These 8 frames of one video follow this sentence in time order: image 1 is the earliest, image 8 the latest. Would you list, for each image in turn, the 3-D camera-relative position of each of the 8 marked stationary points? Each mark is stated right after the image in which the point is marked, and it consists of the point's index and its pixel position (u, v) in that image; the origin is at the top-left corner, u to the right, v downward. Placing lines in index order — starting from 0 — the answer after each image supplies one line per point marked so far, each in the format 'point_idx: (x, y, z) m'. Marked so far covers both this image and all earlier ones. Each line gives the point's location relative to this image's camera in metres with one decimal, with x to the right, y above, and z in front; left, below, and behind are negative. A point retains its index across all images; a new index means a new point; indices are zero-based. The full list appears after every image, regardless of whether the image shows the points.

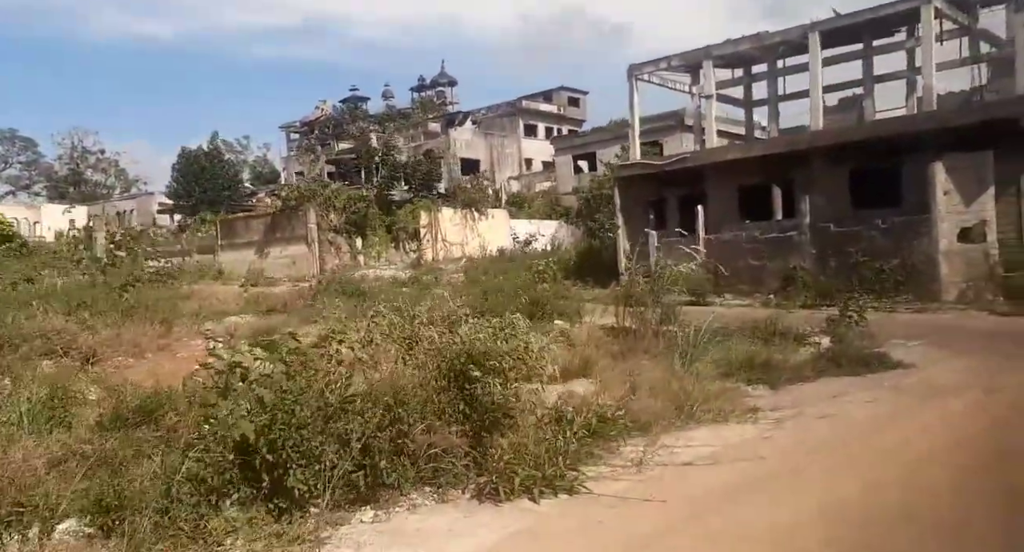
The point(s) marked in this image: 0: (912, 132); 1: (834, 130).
0: (+8.0, +3.0, +18.6) m
1: (+6.8, +3.2, +19.6) m
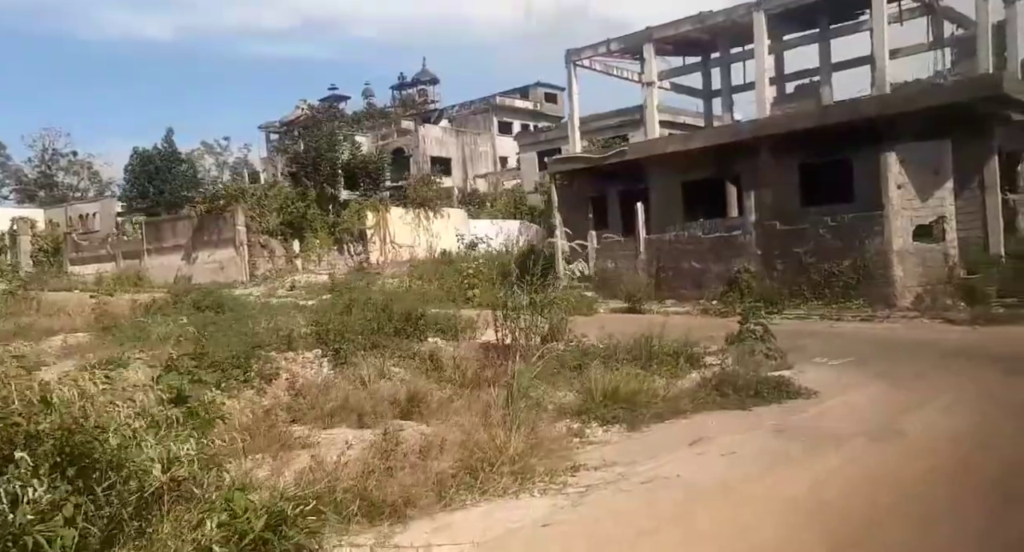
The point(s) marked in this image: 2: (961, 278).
0: (+6.4, +2.9, +16.9) m
1: (+5.1, +3.1, +17.8) m
2: (+7.9, 0.0, +16.0) m
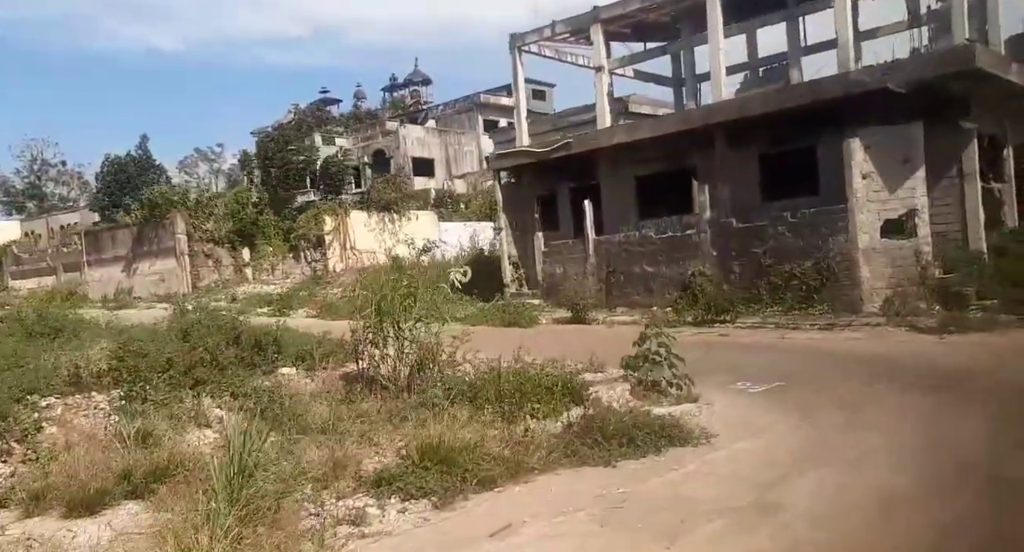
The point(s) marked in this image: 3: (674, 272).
0: (+5.1, +2.9, +15.1) m
1: (+3.8, +3.1, +16.1) m
2: (+6.6, 0.0, +14.2) m
3: (+3.0, +0.1, +16.9) m
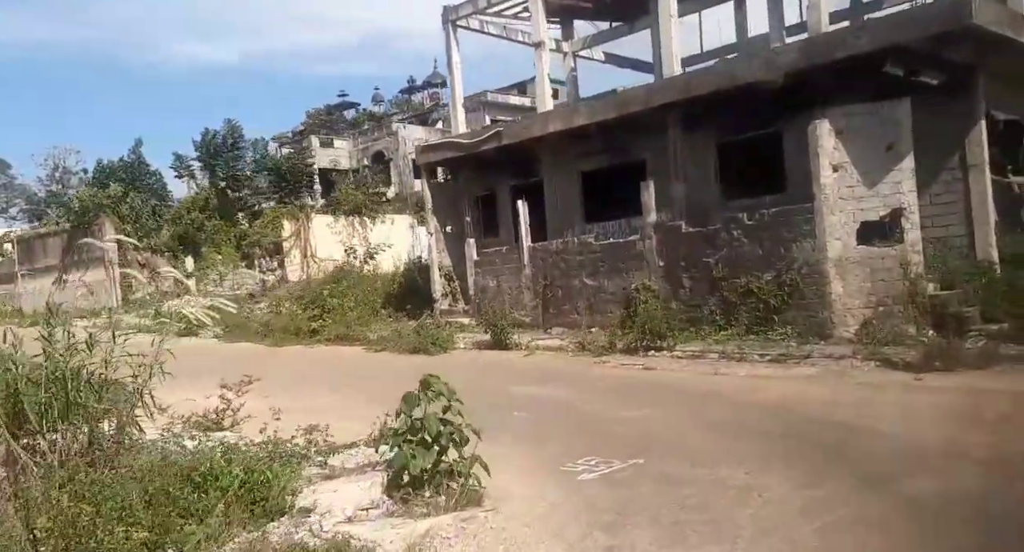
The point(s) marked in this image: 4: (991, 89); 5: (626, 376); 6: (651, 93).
0: (+3.6, +2.7, +12.2) m
1: (+2.4, +2.8, +13.2) m
2: (+5.1, -0.2, +11.2) m
3: (+1.6, -0.2, +14.0) m
4: (+6.5, +2.6, +12.5) m
5: (+1.3, -1.1, +10.3) m
6: (+2.1, +2.7, +13.5) m
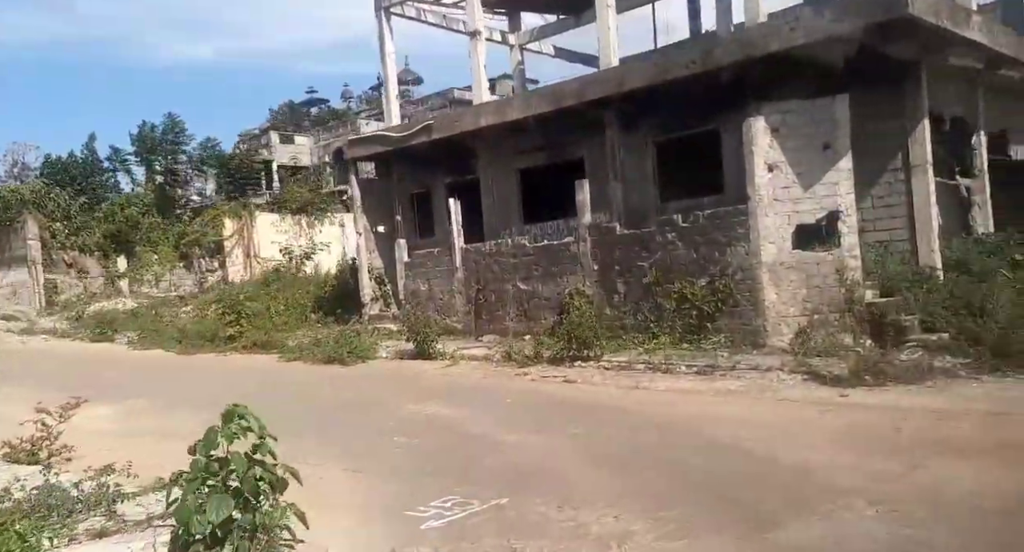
0: (+2.6, +2.6, +11.5) m
1: (+1.3, +2.8, +12.5) m
2: (+4.1, -0.3, +10.6) m
3: (+0.6, -0.2, +13.3) m
4: (+5.5, +2.5, +12.0) m
5: (+0.3, -1.1, +9.6) m
6: (+1.0, +2.7, +12.8) m
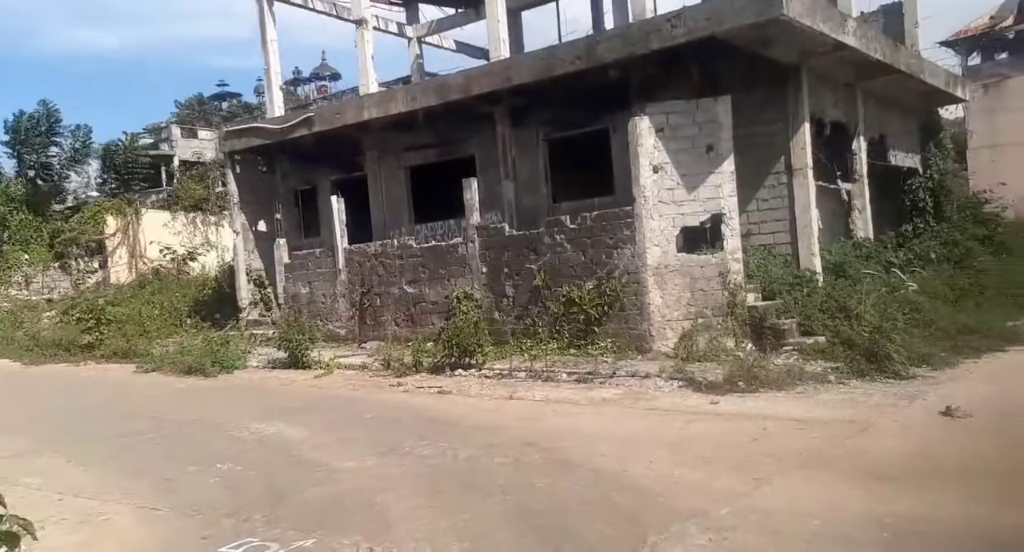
0: (+1.1, +2.6, +11.2) m
1: (-0.2, +2.7, +12.1) m
2: (+2.7, -0.3, +10.5) m
3: (-1.1, -0.3, +12.8) m
4: (+3.9, +2.4, +11.9) m
5: (-1.0, -1.2, +9.1) m
6: (-0.6, +2.6, +12.4) m
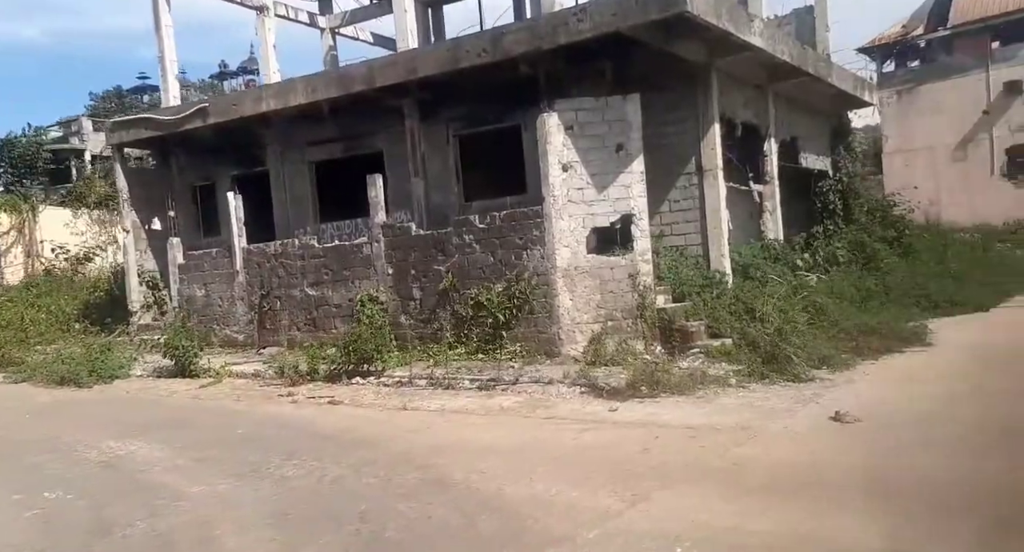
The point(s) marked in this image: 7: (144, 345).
0: (-0.1, +2.5, +10.8) m
1: (-1.4, +2.7, +11.6) m
2: (+1.6, -0.4, +10.2) m
3: (-2.3, -0.3, +12.3) m
4: (+2.7, +2.4, +11.7) m
5: (-2.0, -1.2, +8.5) m
6: (-1.8, +2.6, +11.9) m
7: (-4.8, -0.9, +12.0) m
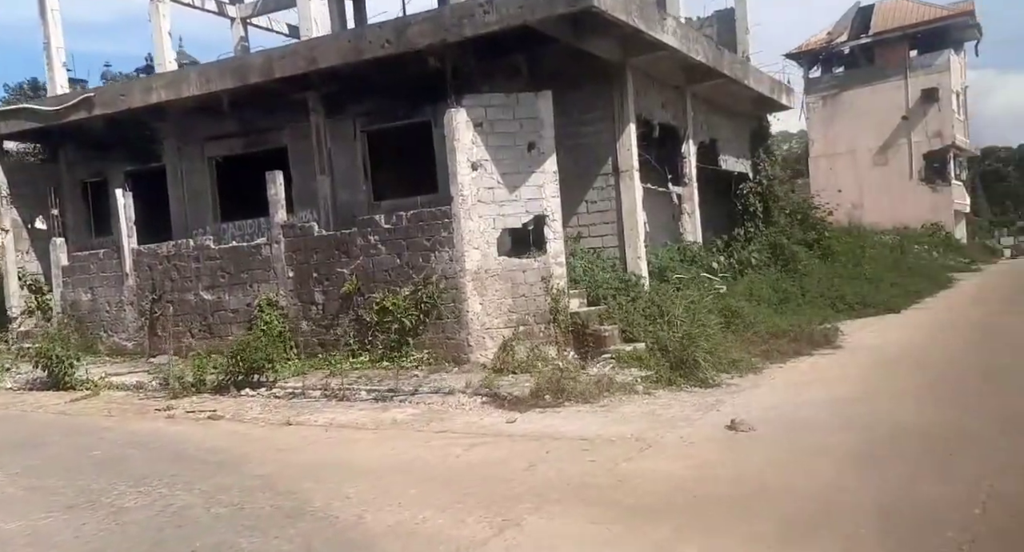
0: (-1.1, +2.5, +10.3) m
1: (-2.5, +2.7, +11.0) m
2: (+0.6, -0.4, +9.8) m
3: (-3.5, -0.3, +11.6) m
4: (+1.6, +2.4, +11.4) m
5: (-2.9, -1.3, +7.9) m
6: (-3.0, +2.6, +11.2) m
7: (-5.9, -0.9, +11.1) m
